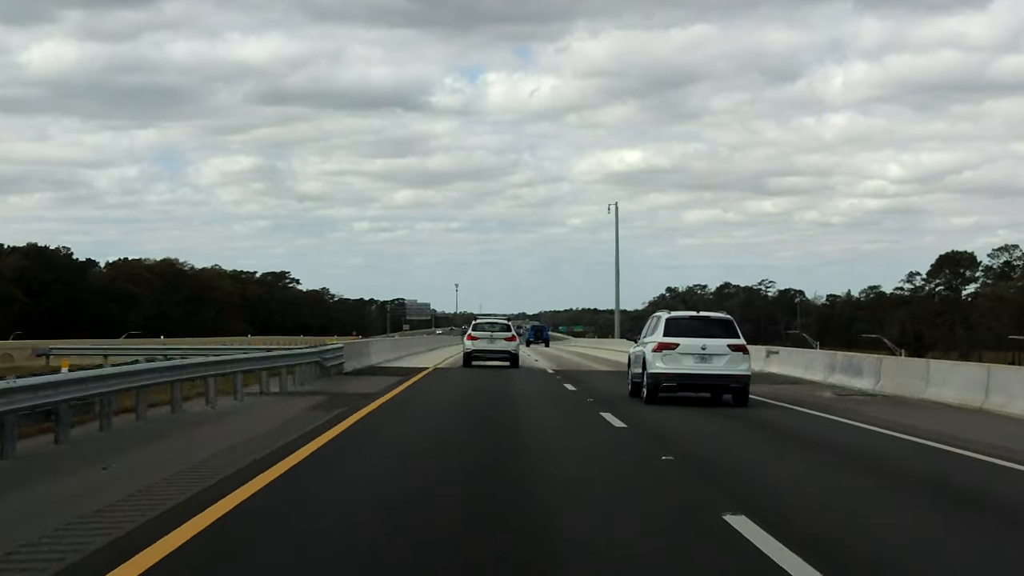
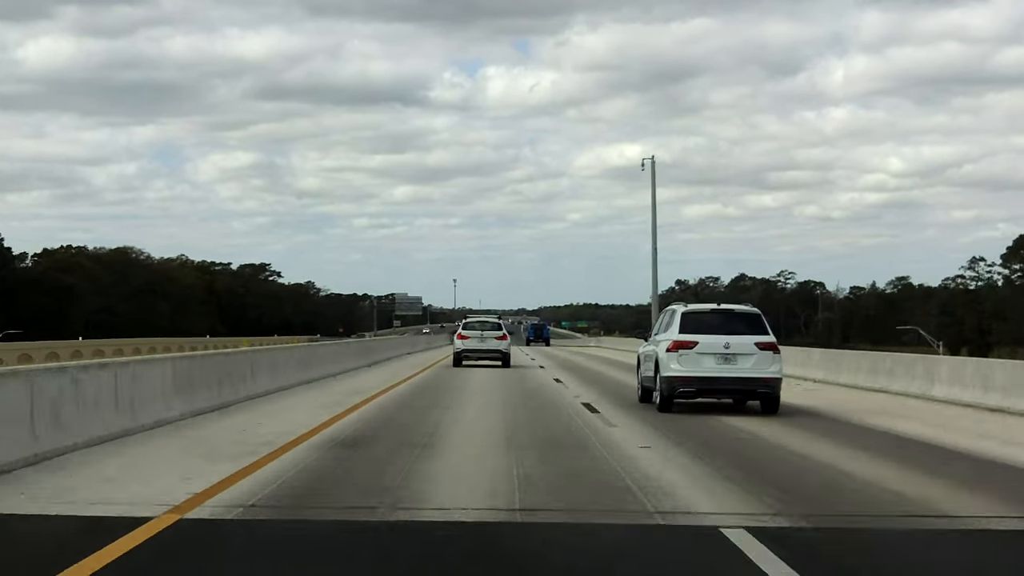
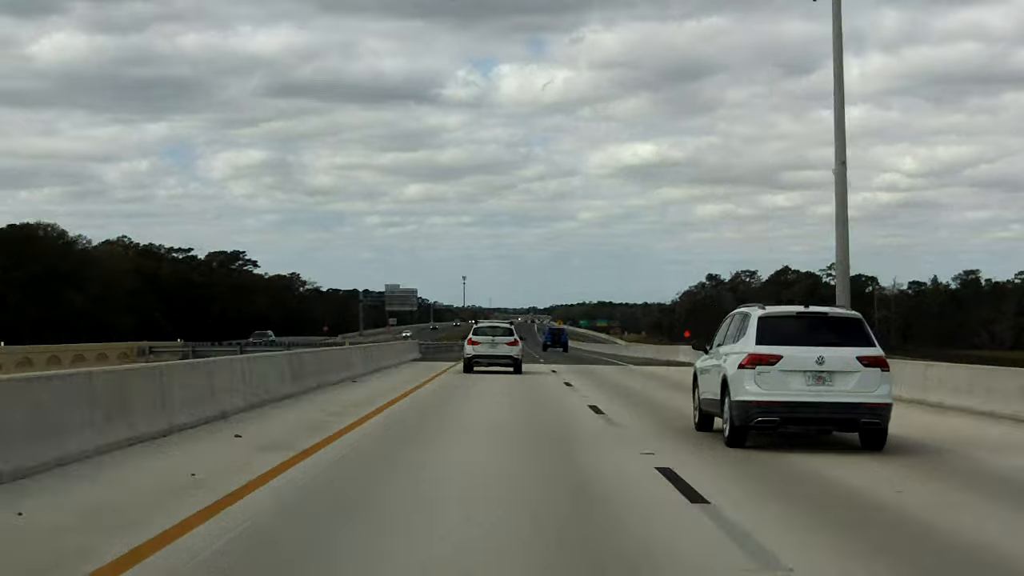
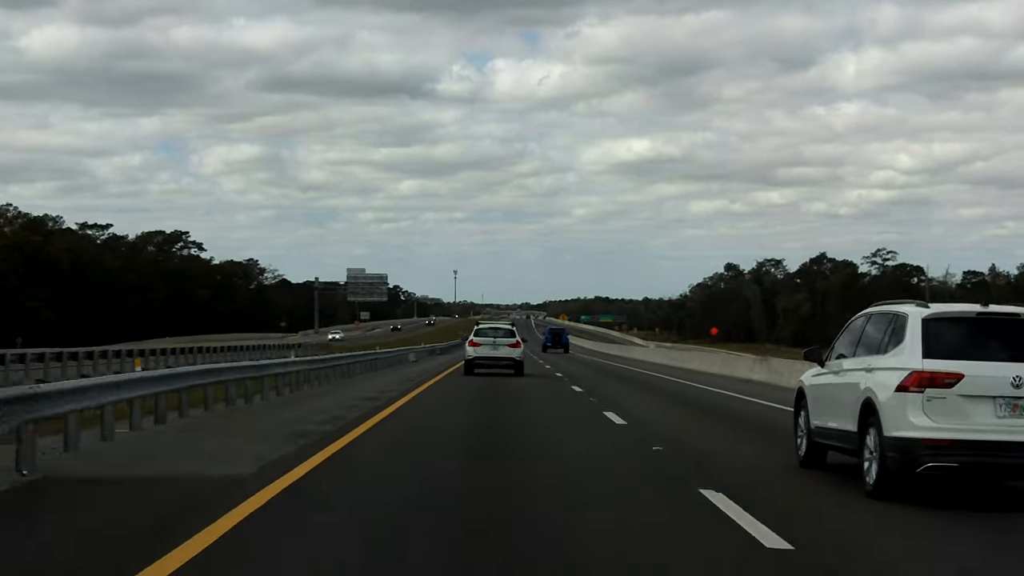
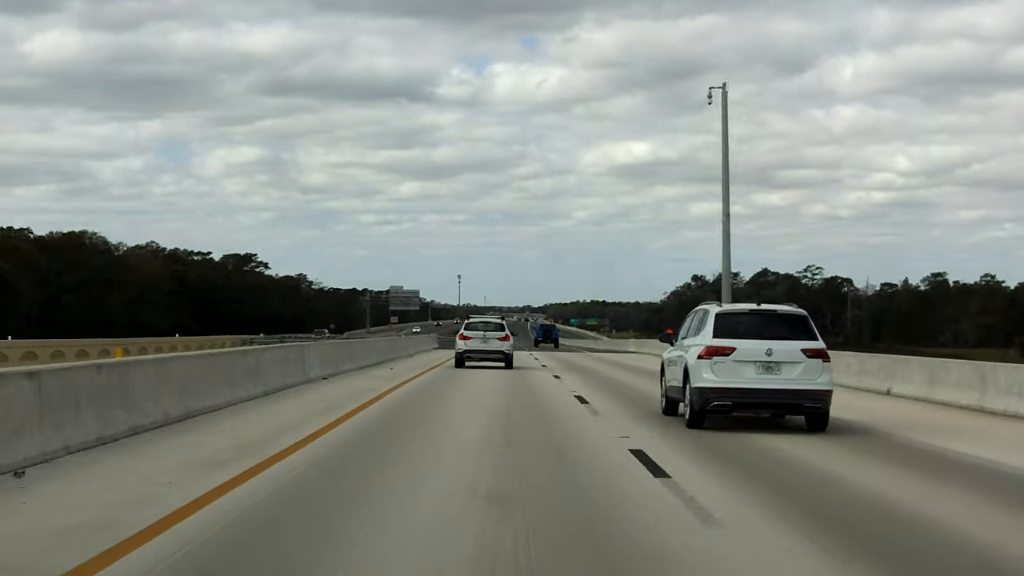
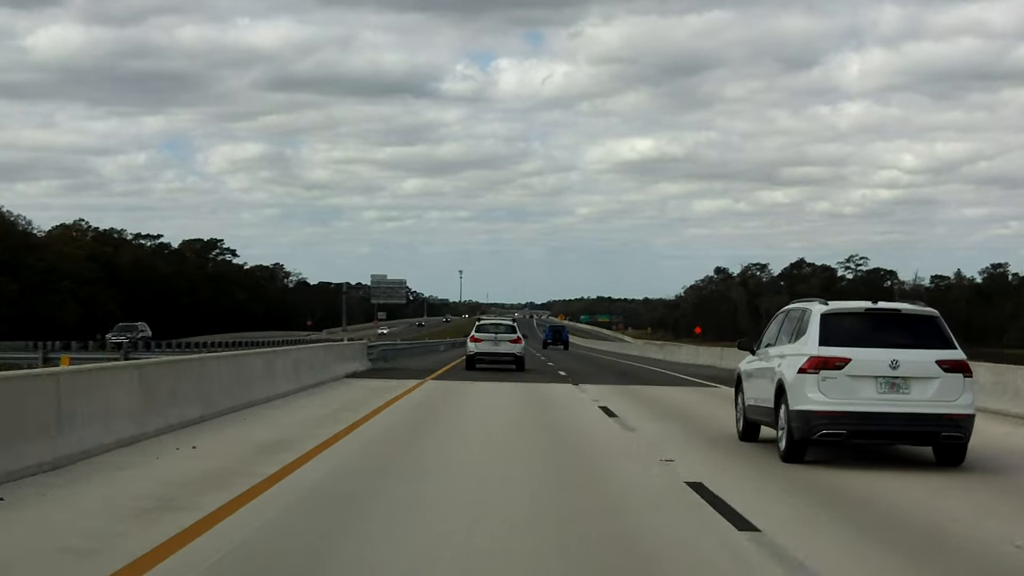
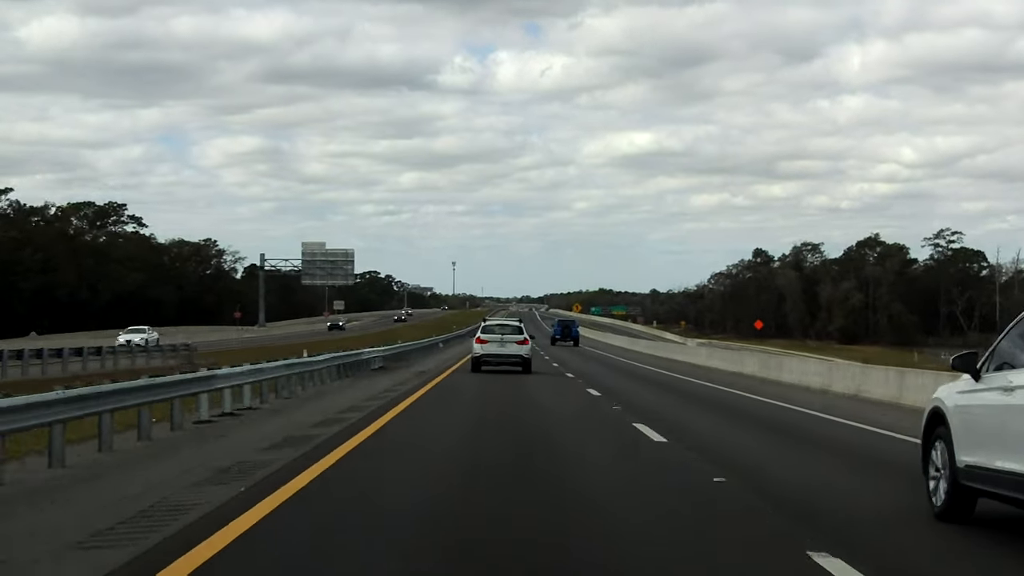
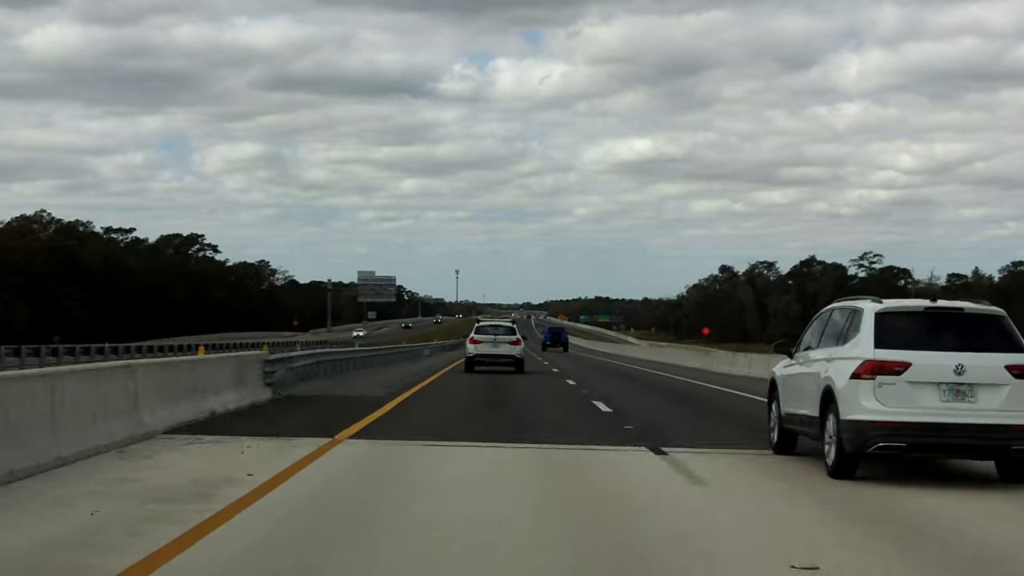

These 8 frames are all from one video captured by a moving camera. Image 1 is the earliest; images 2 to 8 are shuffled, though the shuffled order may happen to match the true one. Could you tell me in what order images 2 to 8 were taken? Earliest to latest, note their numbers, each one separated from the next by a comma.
2, 5, 3, 6, 8, 4, 7
